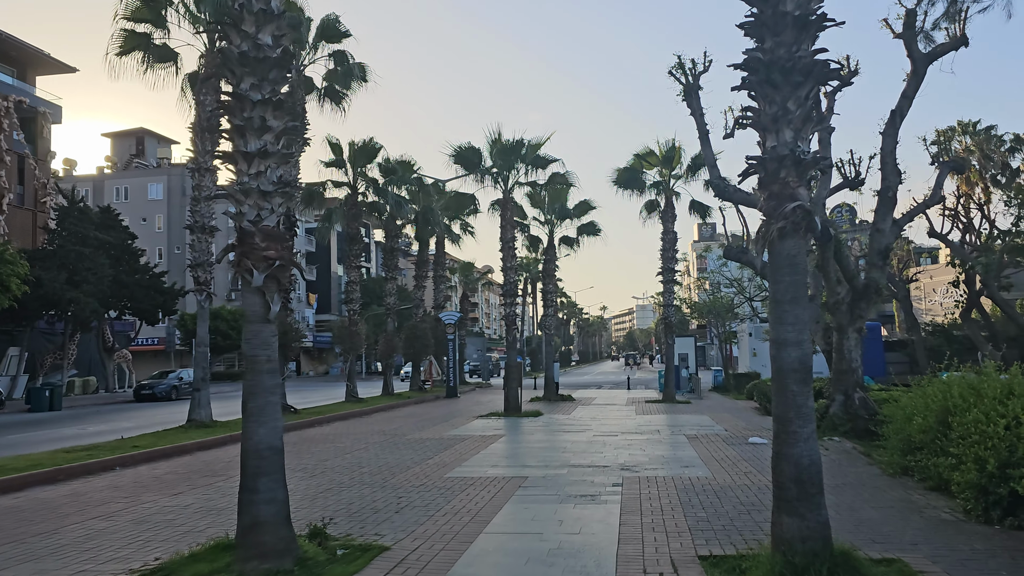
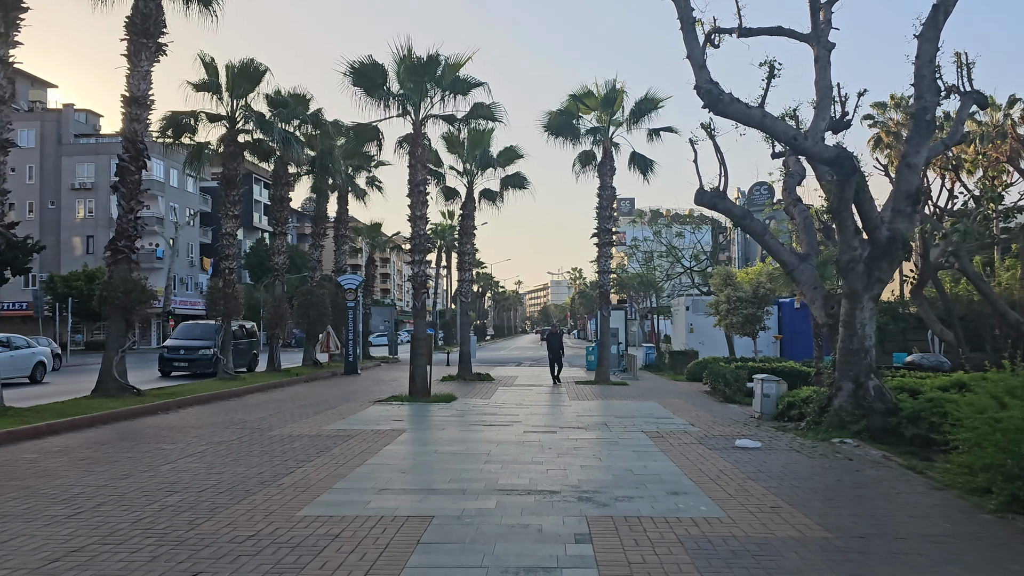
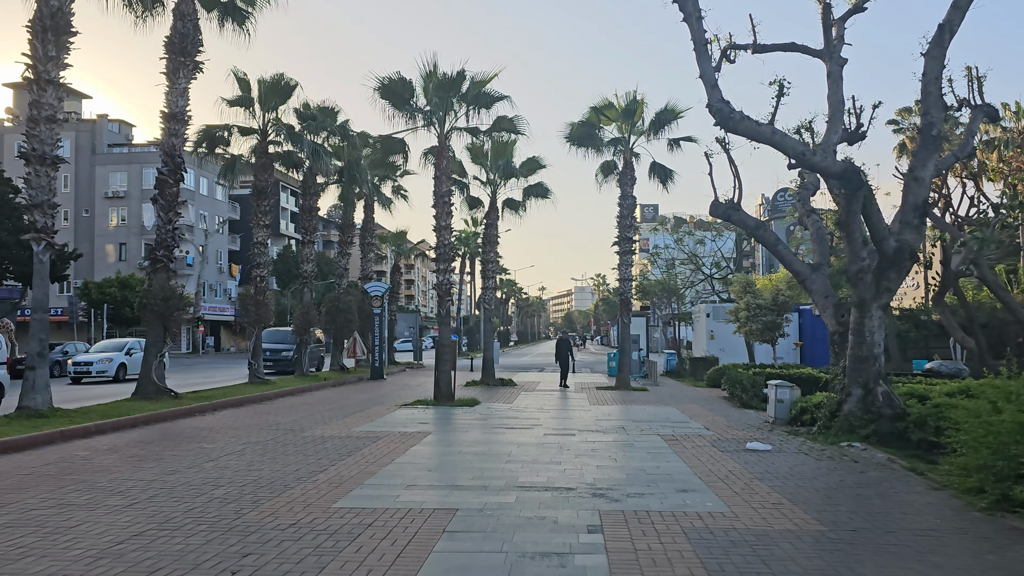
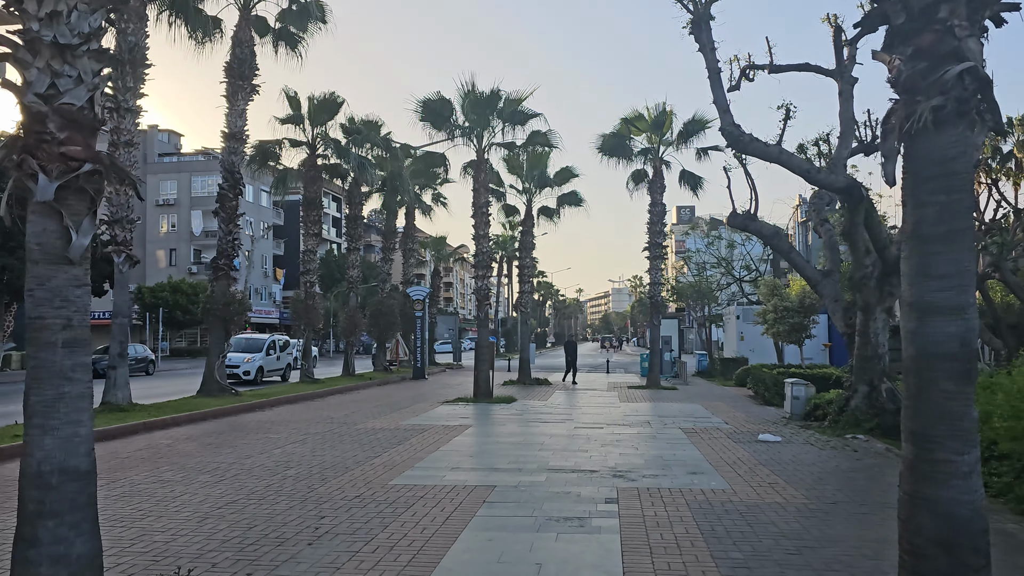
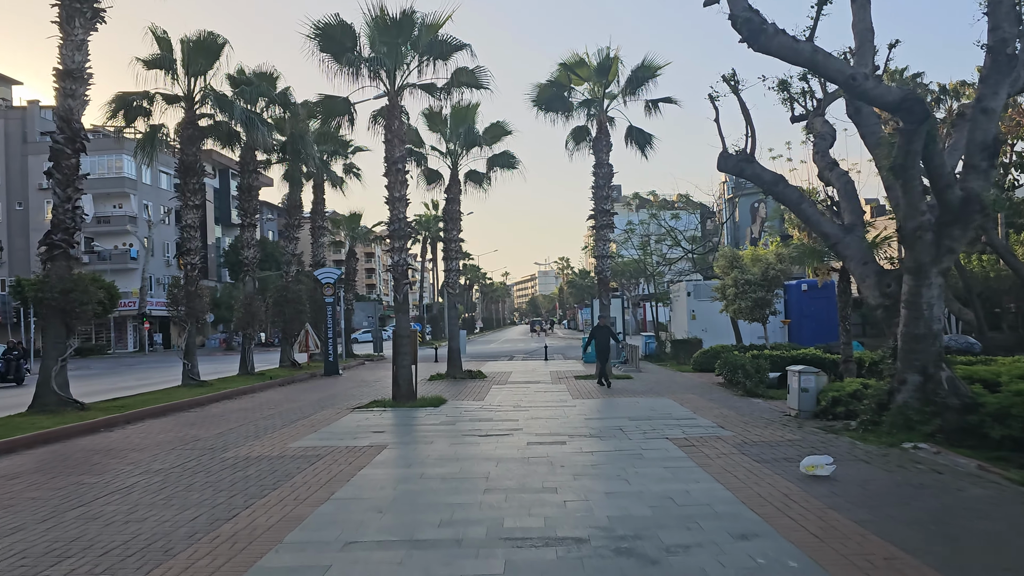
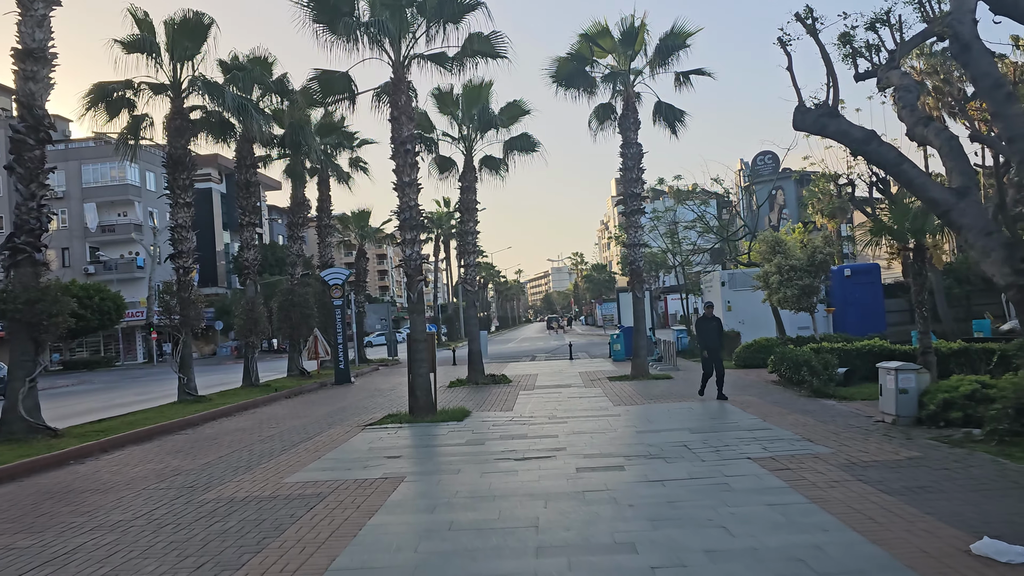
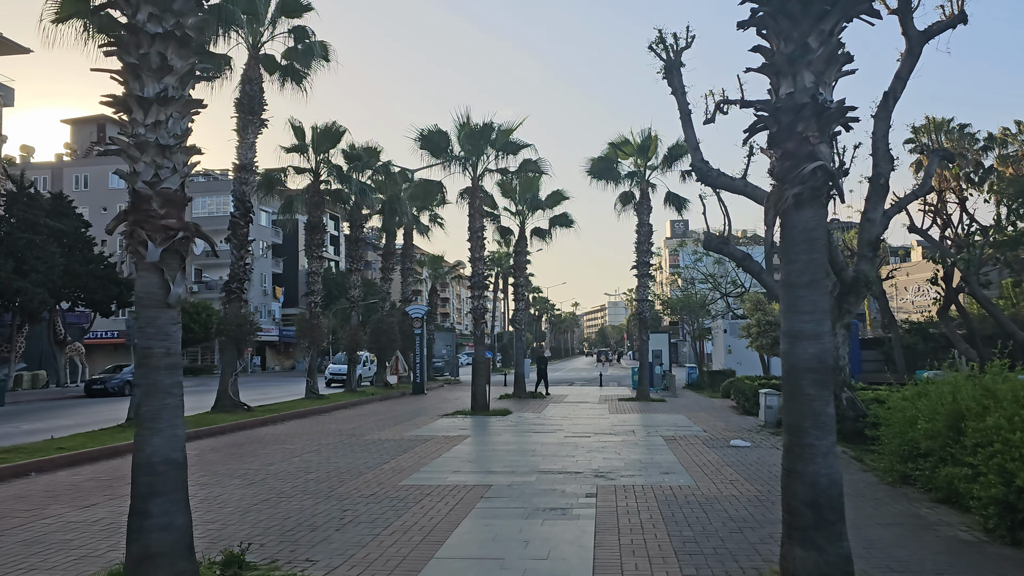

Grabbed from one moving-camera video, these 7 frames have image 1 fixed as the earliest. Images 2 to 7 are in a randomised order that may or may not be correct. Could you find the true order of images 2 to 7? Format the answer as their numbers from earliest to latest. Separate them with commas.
7, 4, 3, 2, 5, 6
